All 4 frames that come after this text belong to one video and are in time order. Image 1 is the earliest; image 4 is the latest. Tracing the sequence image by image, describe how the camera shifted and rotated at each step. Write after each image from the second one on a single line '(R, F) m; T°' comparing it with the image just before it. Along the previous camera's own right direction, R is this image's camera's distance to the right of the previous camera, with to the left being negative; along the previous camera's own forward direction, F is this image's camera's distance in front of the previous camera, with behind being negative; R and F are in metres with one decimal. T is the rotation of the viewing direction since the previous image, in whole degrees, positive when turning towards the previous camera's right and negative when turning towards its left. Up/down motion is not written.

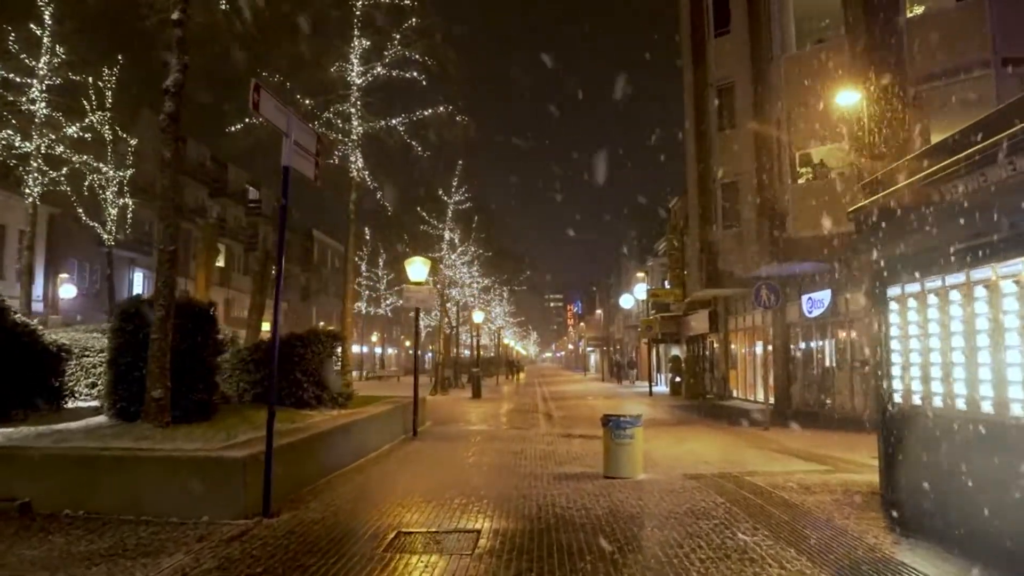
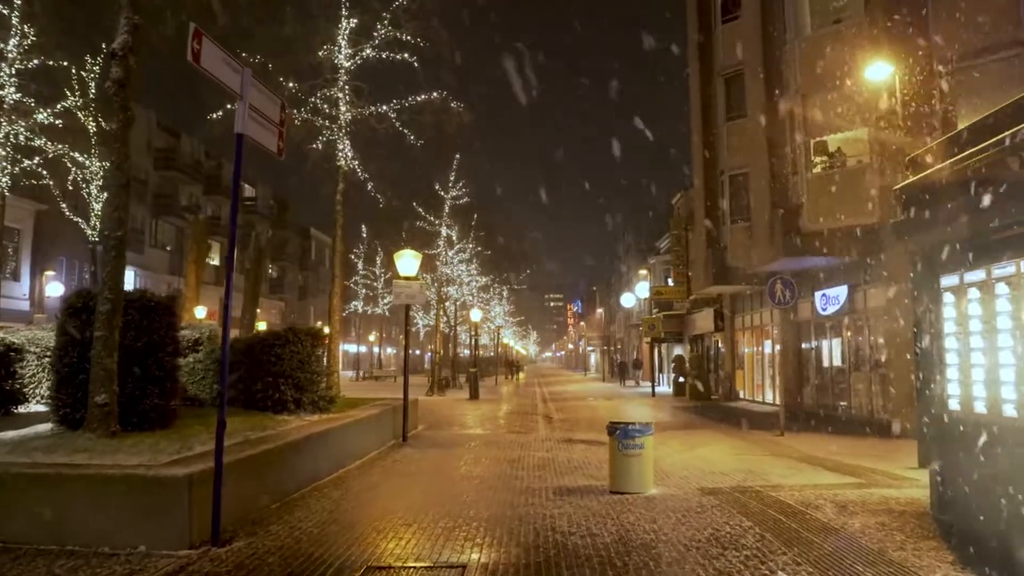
(+0.1, +1.2) m; 0°
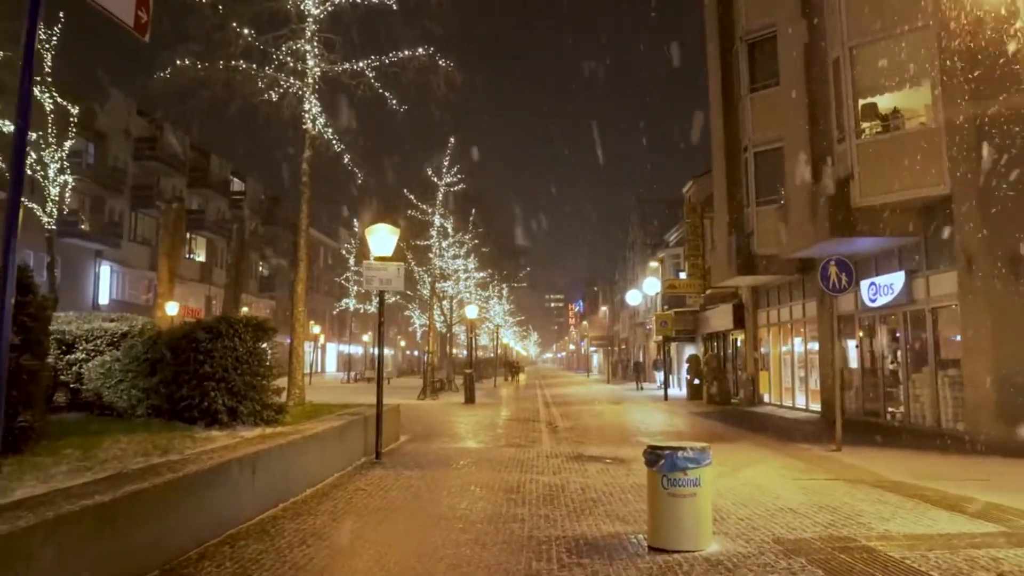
(0.0, +3.0) m; 0°
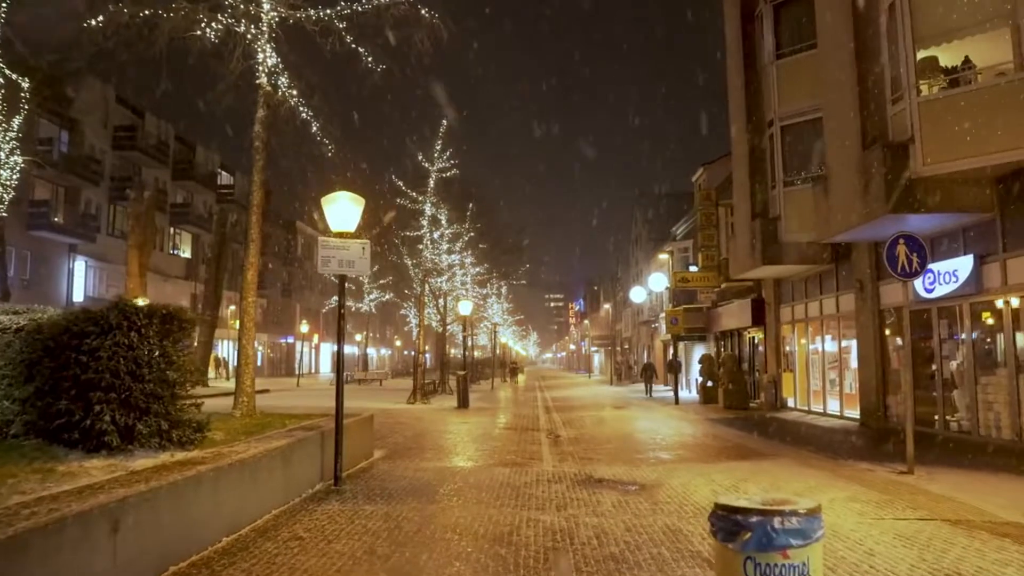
(+0.1, +2.7) m; 0°
